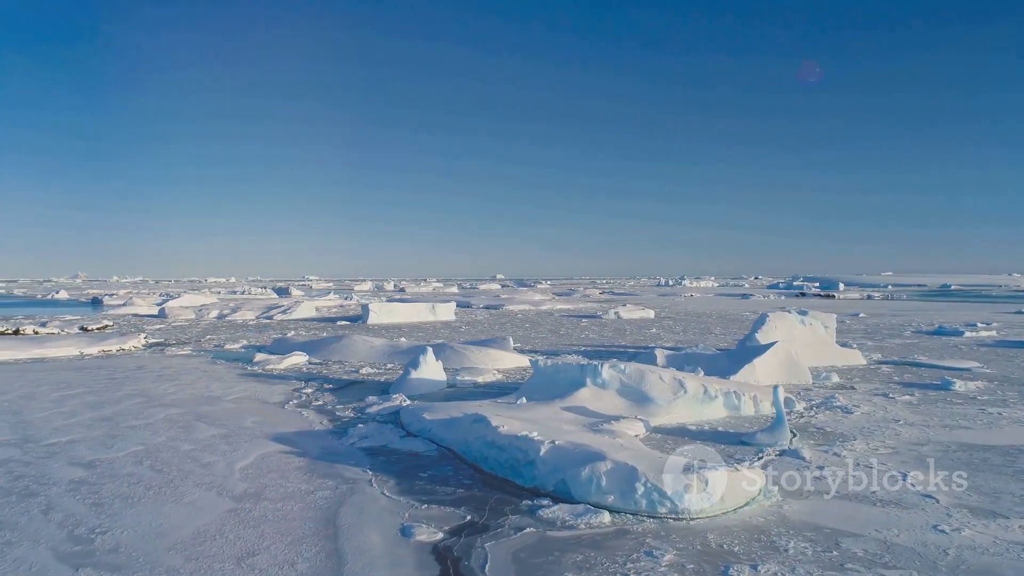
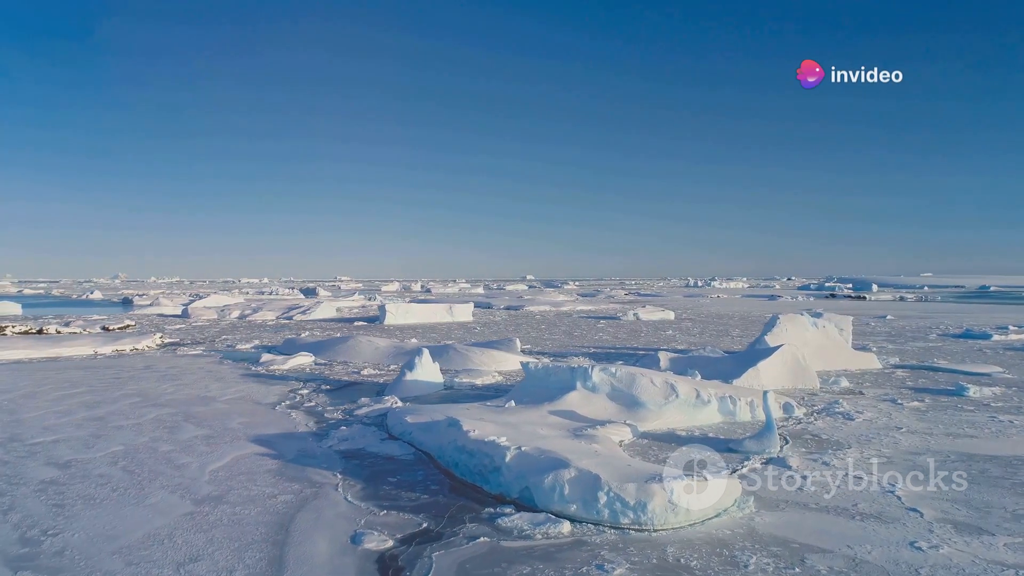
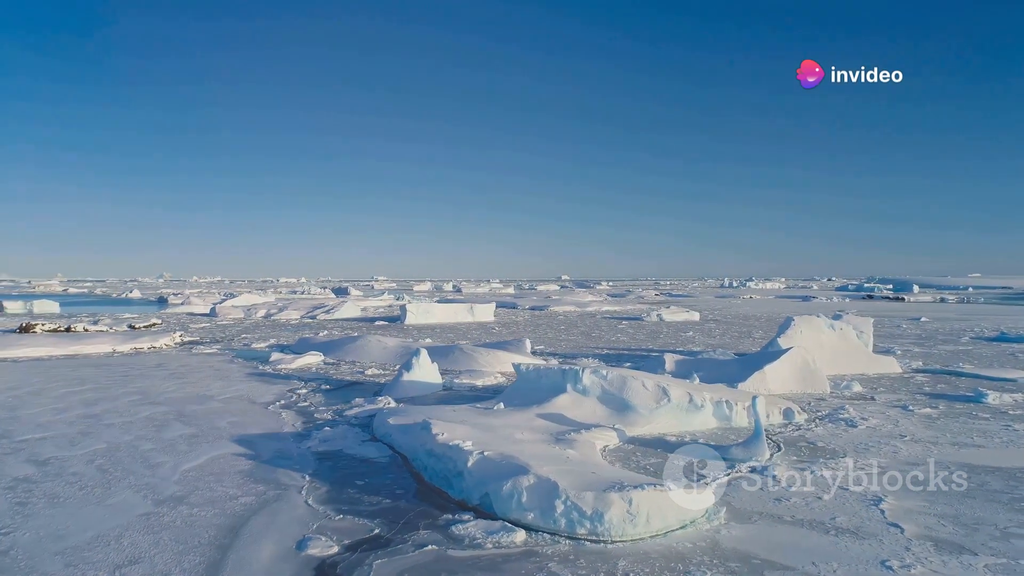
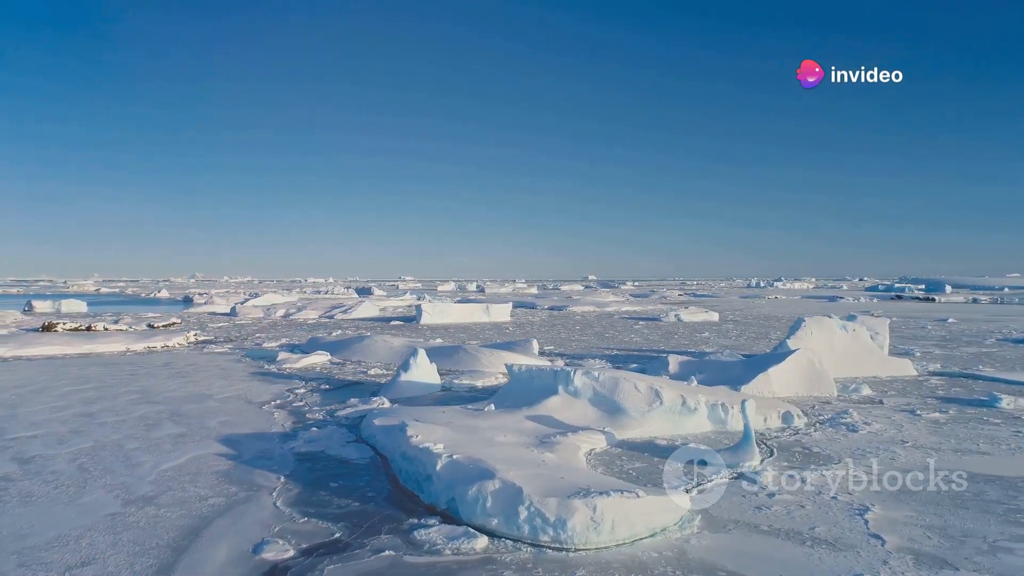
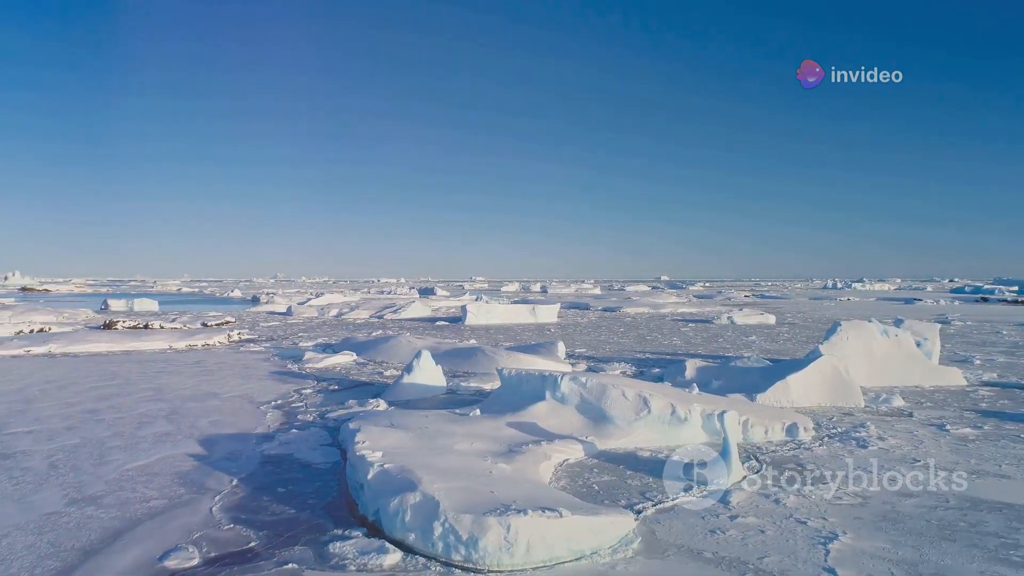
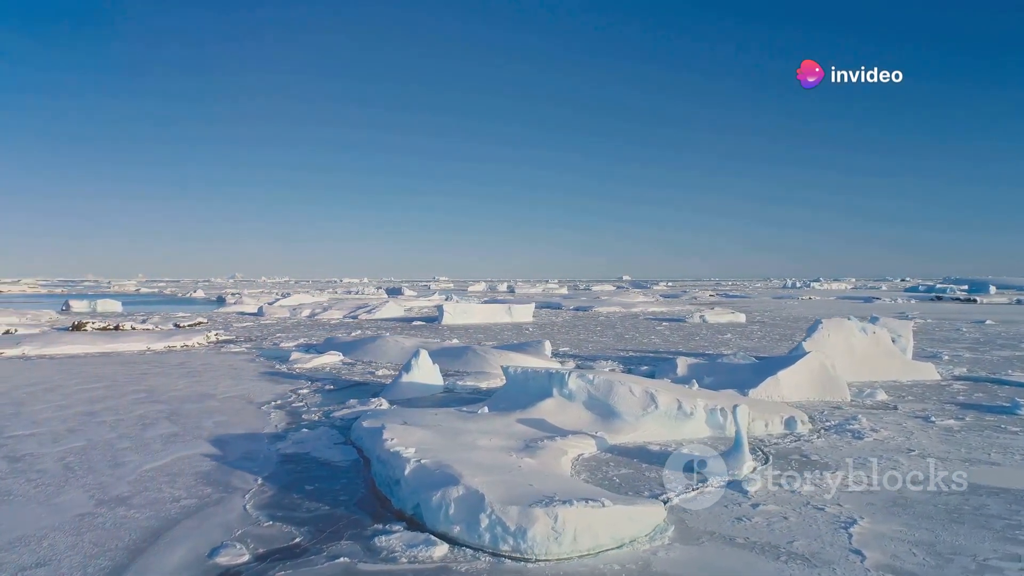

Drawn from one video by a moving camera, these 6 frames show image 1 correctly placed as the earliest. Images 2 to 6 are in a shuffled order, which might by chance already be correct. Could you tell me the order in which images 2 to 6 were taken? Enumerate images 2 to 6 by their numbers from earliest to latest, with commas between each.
2, 3, 4, 6, 5
